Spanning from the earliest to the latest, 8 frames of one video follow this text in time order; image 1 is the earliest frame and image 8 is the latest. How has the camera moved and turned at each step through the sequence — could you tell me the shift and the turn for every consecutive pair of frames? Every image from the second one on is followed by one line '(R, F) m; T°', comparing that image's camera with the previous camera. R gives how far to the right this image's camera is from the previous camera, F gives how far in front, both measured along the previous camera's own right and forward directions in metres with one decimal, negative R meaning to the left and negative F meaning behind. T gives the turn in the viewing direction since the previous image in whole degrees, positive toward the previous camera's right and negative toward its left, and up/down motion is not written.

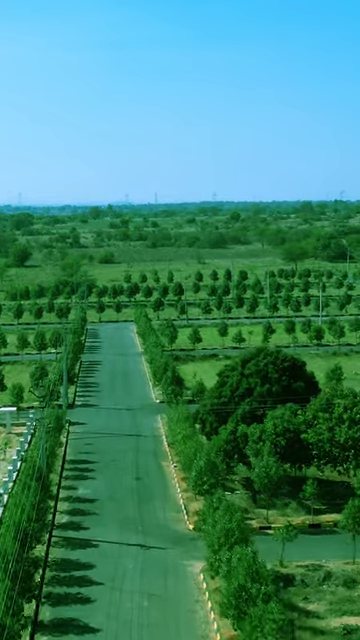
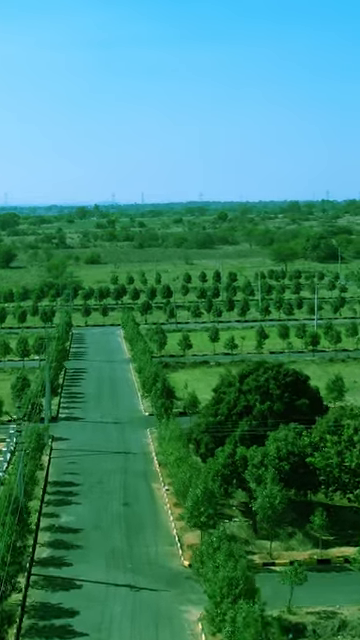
(-0.1, +2.5) m; +1°
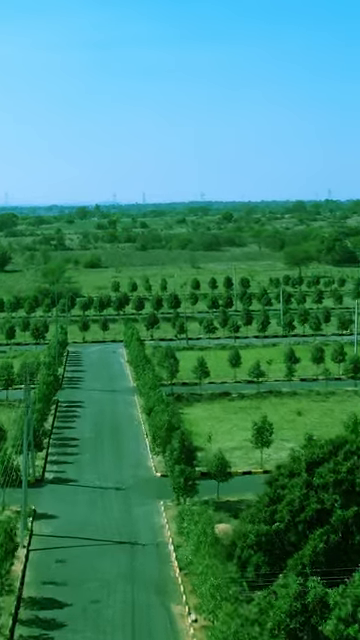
(-0.5, +8.8) m; 0°
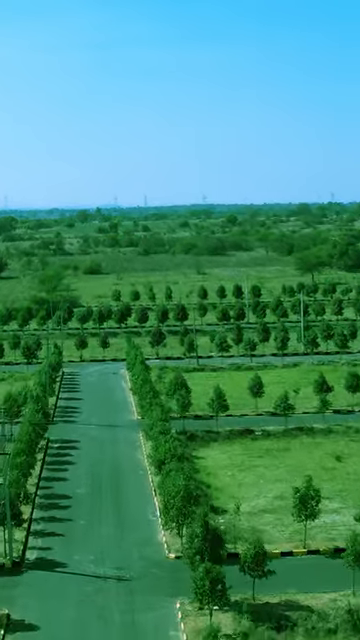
(-0.3, +6.7) m; 0°
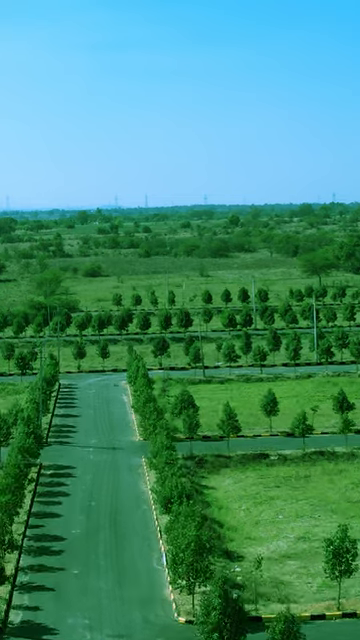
(-0.2, +3.6) m; 0°
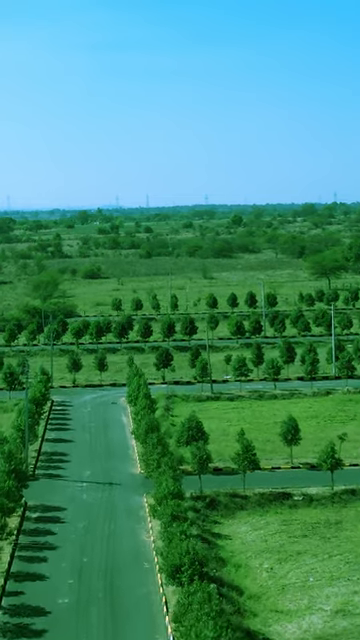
(-0.2, +4.7) m; 0°
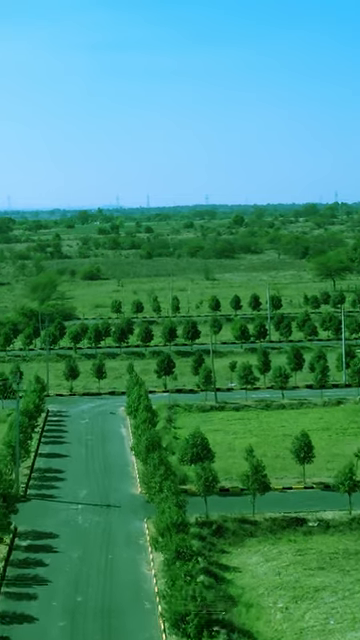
(-0.1, +2.3) m; 0°
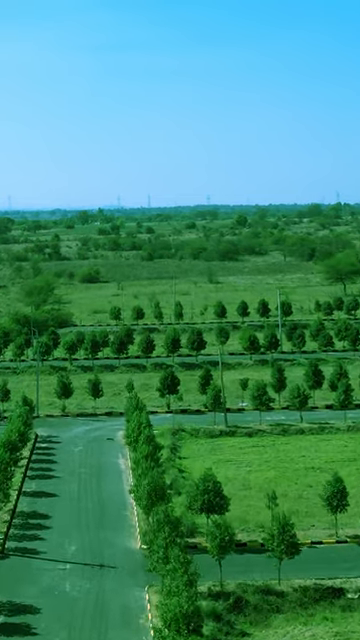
(-0.2, +4.7) m; 0°
